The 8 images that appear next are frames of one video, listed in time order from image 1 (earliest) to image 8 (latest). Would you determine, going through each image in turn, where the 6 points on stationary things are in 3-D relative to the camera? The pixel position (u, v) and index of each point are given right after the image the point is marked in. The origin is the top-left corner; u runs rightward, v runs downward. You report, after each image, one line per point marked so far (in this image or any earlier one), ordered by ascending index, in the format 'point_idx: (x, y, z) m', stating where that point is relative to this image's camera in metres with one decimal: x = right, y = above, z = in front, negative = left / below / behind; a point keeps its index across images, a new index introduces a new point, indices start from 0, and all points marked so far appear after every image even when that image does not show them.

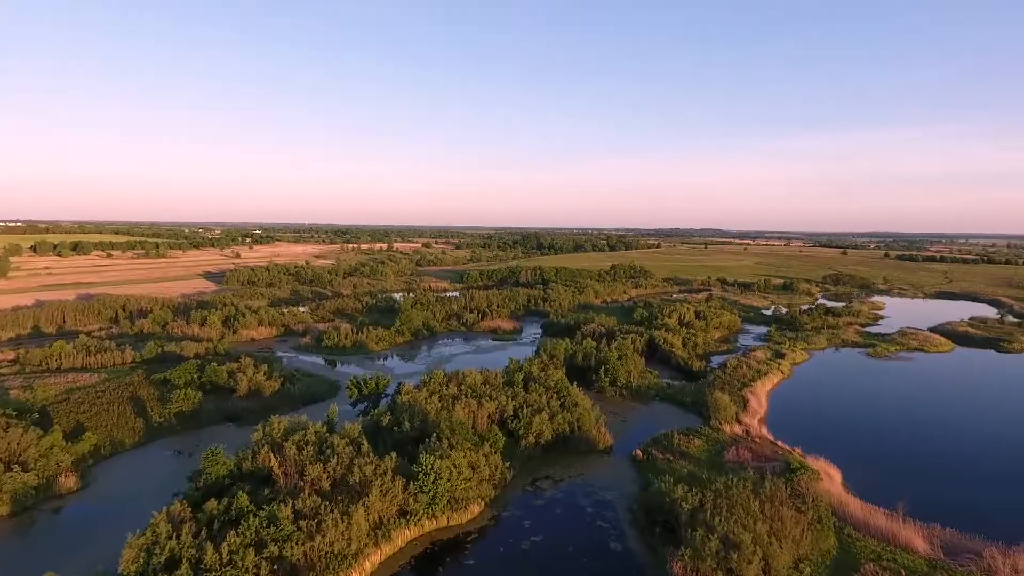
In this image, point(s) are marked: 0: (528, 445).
0: (+0.4, -4.0, +15.9) m
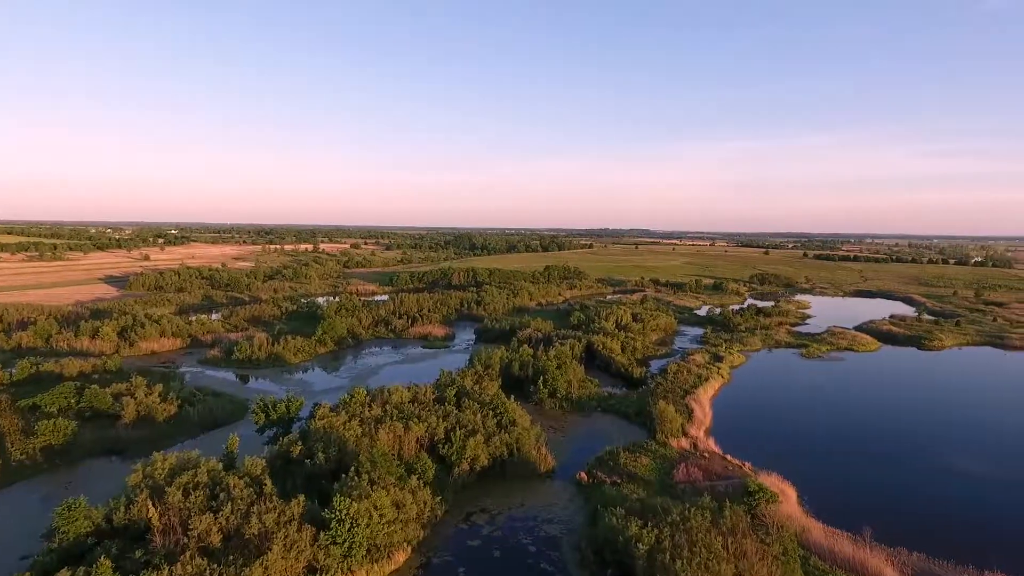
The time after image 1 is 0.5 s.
0: (-1.1, -4.2, +14.2) m
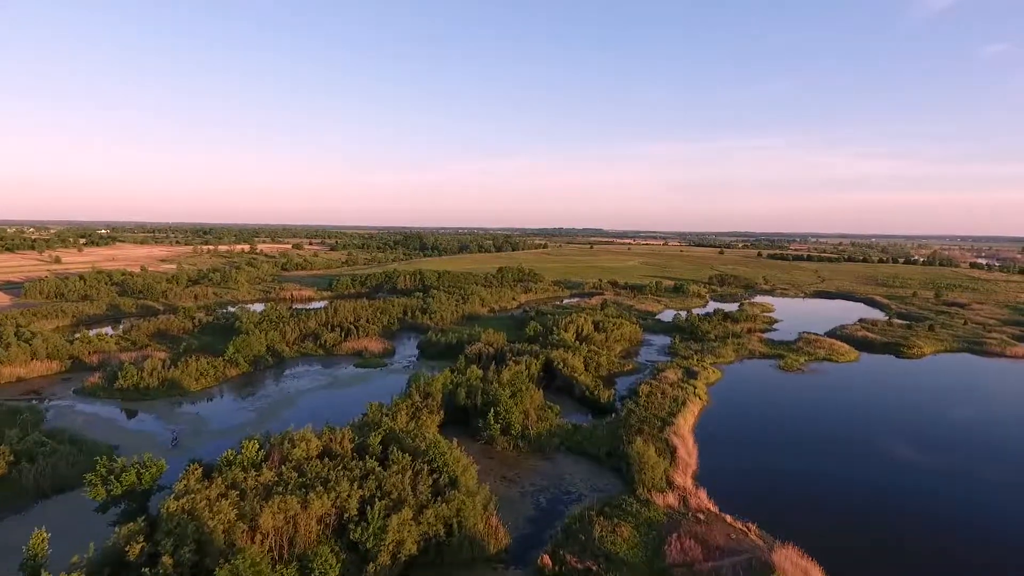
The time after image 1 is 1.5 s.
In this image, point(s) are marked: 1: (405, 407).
0: (-2.2, -4.5, +10.3) m
1: (-3.0, -3.3, +17.8) m
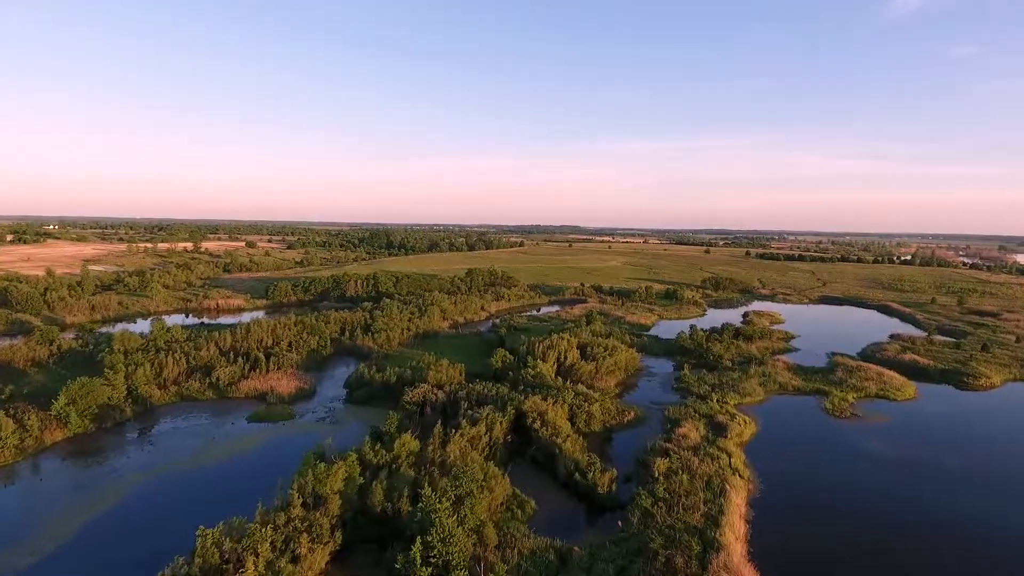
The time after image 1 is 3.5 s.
0: (-2.9, -5.3, +2.9) m
1: (-4.0, -4.0, +10.4) m
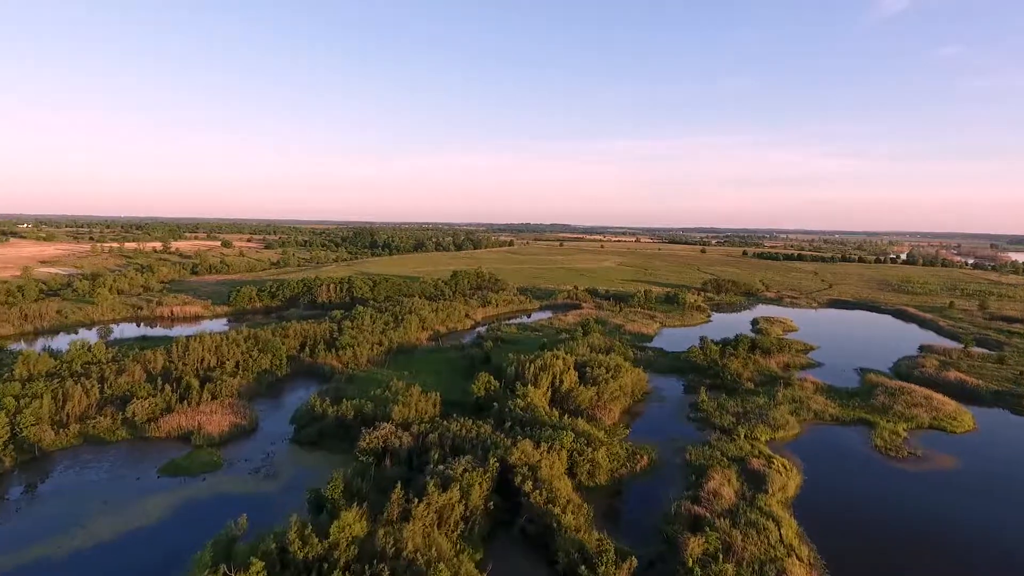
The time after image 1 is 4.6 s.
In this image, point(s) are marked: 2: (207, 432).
0: (-3.0, -5.7, -1.0) m
1: (-4.2, -4.4, +6.5) m
2: (-8.1, -3.9, +16.7) m
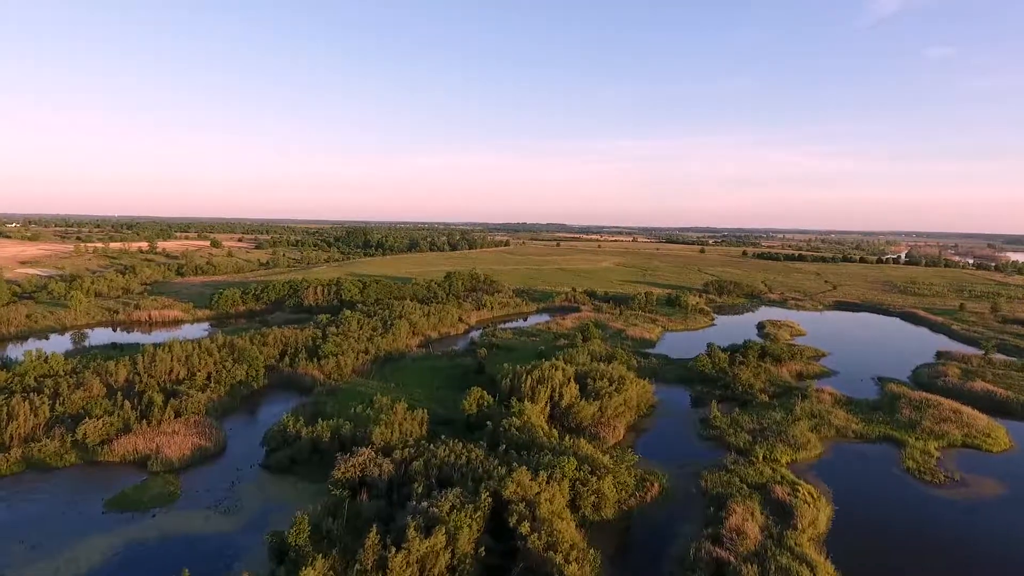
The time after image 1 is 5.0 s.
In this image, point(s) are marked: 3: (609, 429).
0: (-3.0, -5.9, -2.8) m
1: (-4.3, -4.6, +4.7) m
2: (-8.3, -4.0, +15.0) m
3: (+2.8, -4.0, +17.9) m
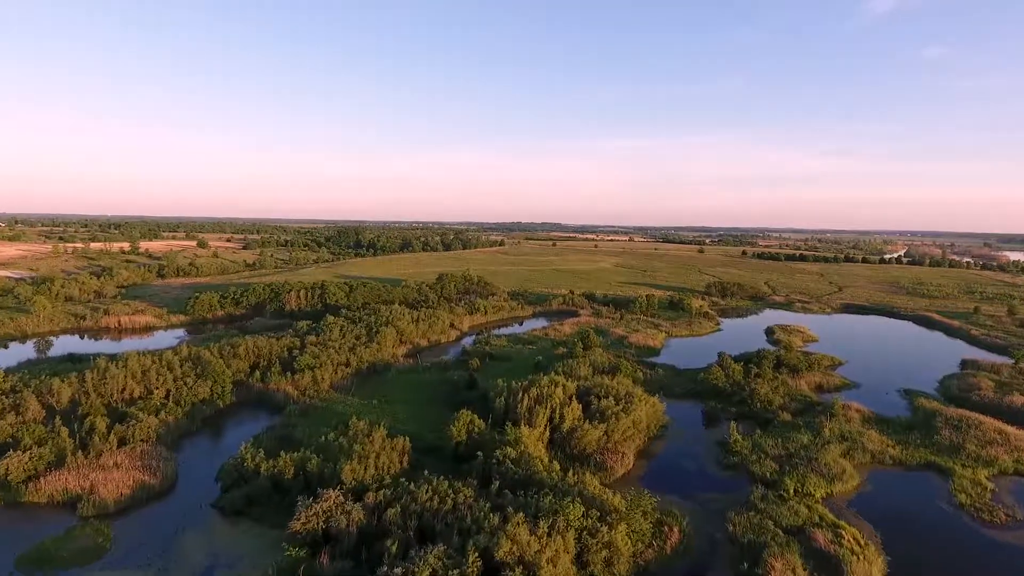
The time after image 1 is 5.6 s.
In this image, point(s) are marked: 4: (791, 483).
0: (-3.0, -6.1, -4.9) m
1: (-4.3, -4.8, +2.5) m
2: (-8.4, -4.3, +12.7) m
3: (+2.7, -4.2, +15.8) m
4: (+6.6, -4.6, +14.7) m
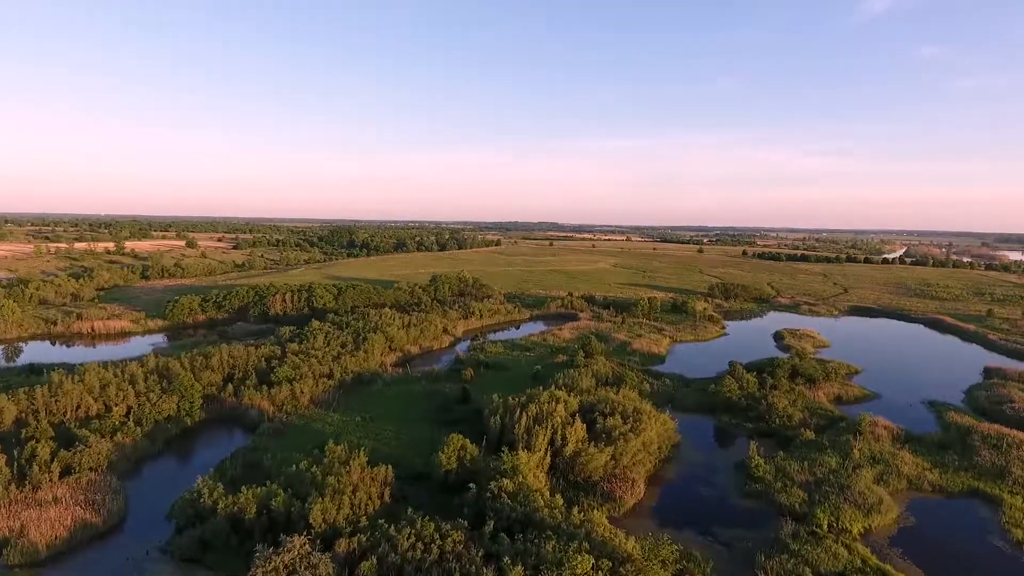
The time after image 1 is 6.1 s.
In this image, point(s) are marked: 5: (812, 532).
0: (-2.9, -6.3, -6.7) m
1: (-4.3, -5.0, +0.8) m
2: (-8.4, -4.4, +11.0) m
3: (+2.6, -4.4, +14.1) m
4: (+6.5, -4.7, +13.0) m
5: (+5.9, -4.8, +12.4) m
